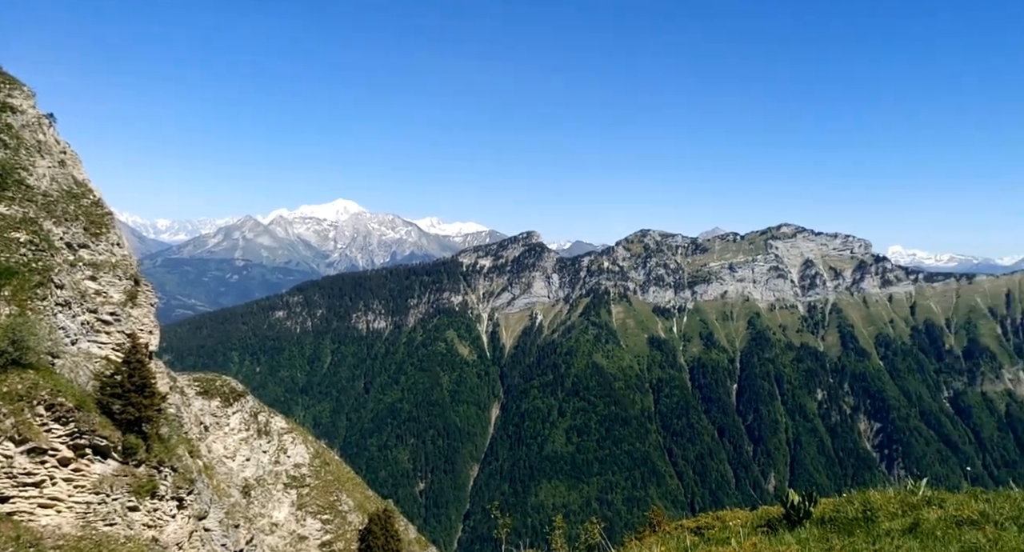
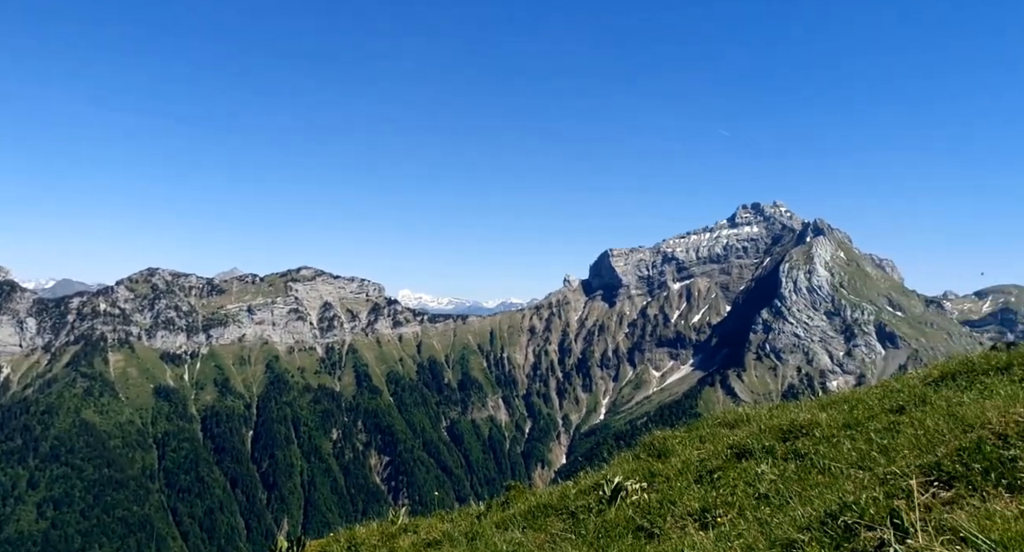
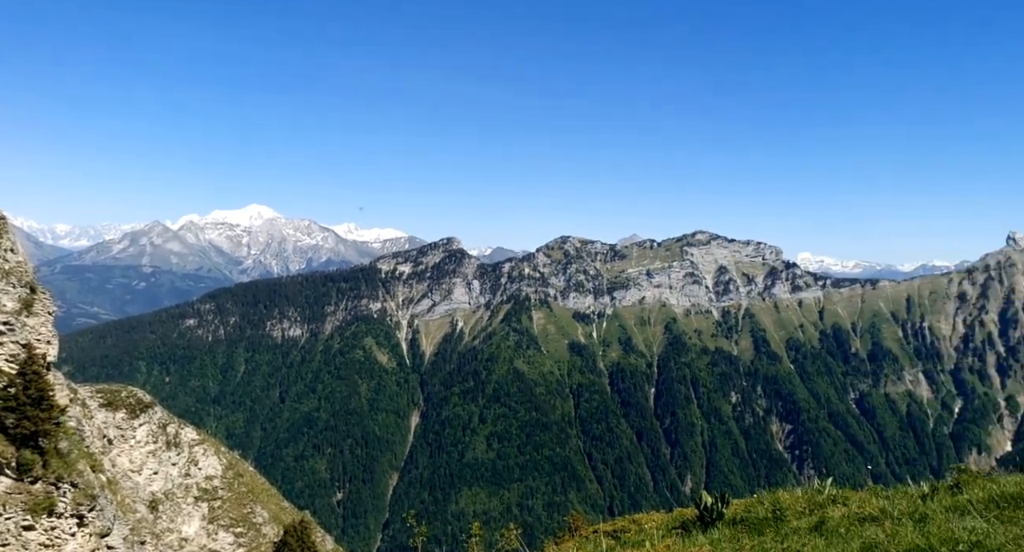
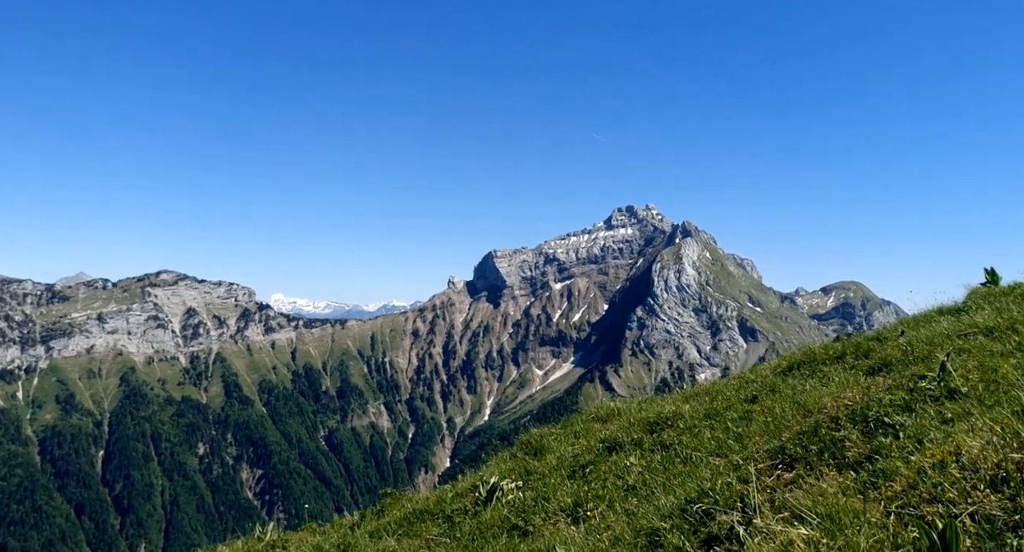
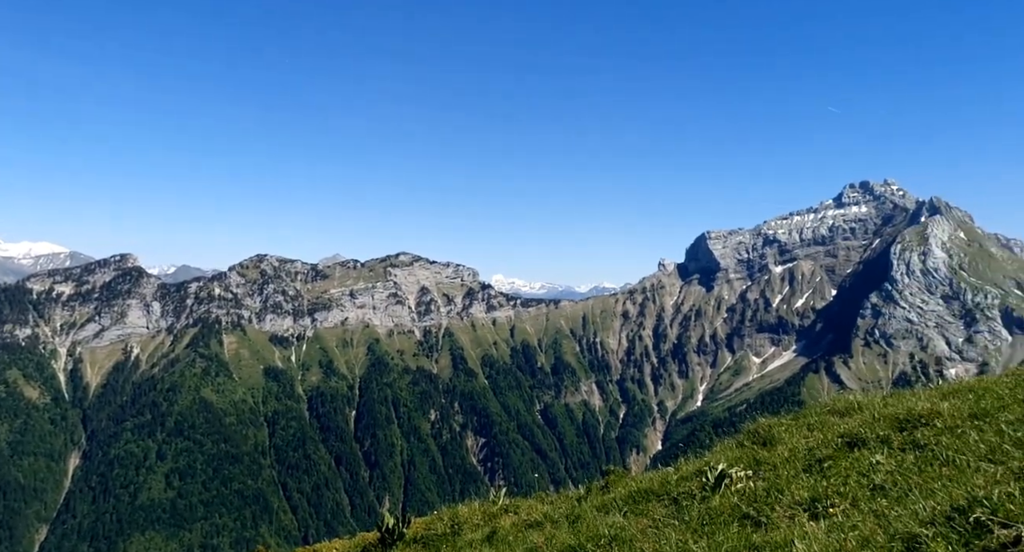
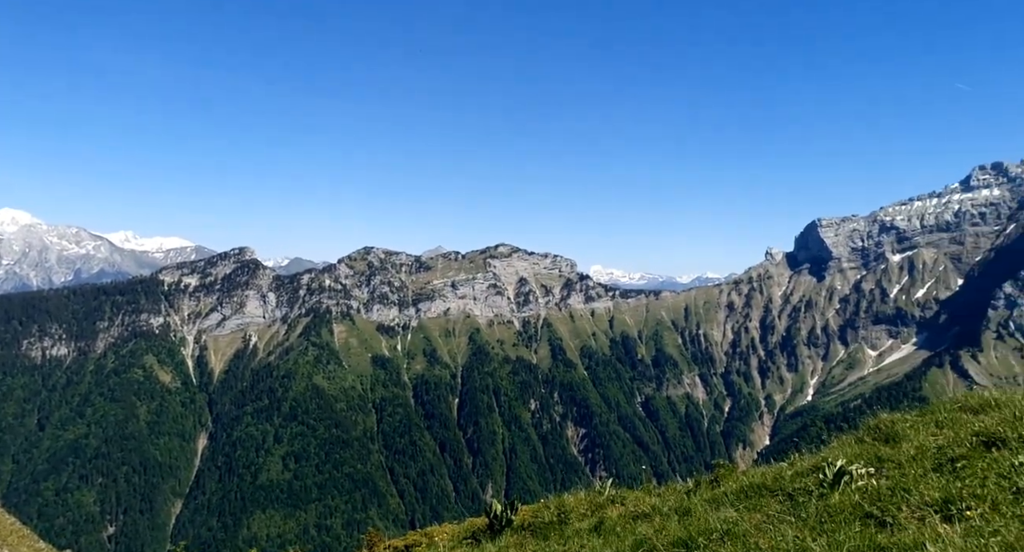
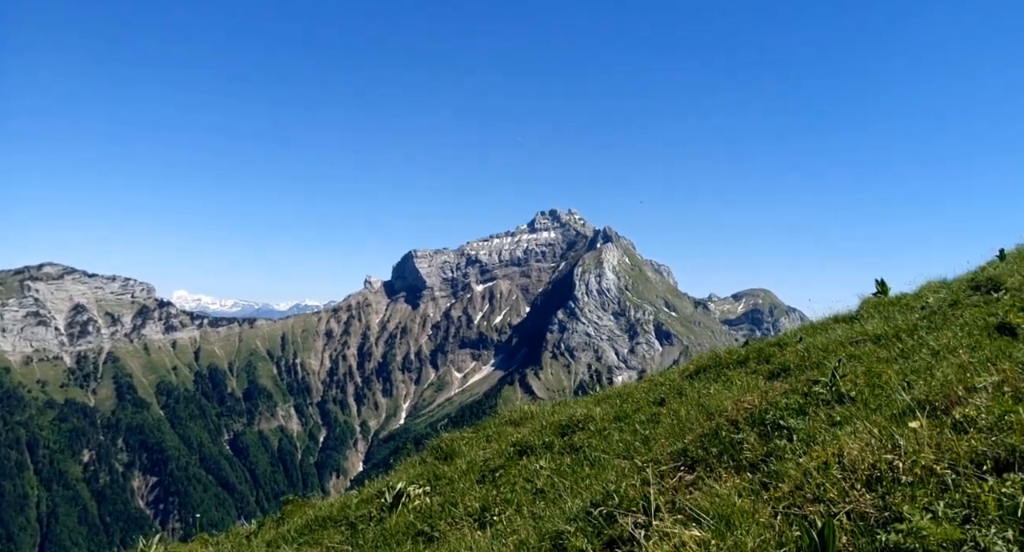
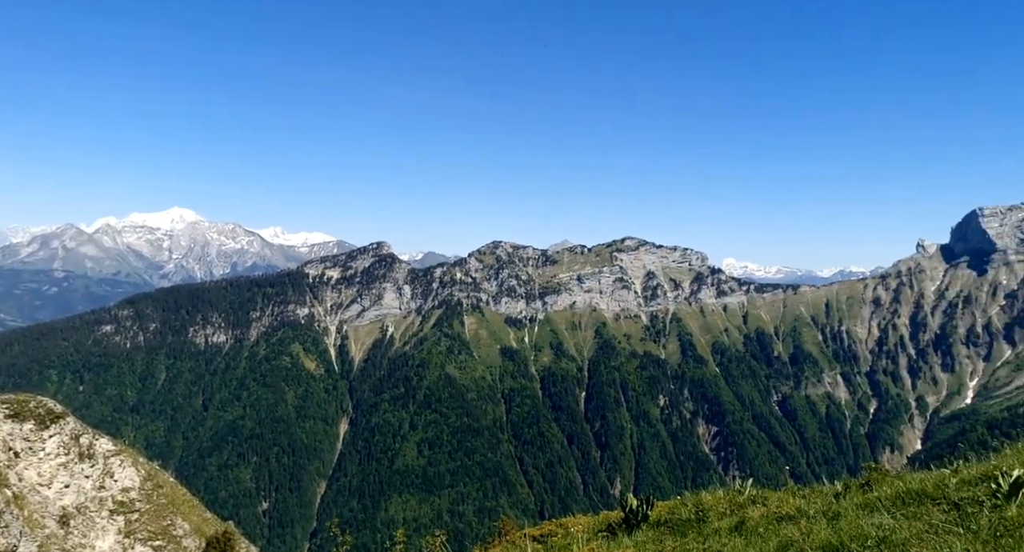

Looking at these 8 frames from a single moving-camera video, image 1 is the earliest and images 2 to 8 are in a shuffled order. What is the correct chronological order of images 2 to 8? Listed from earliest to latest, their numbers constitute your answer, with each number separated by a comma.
3, 8, 6, 5, 2, 4, 7
